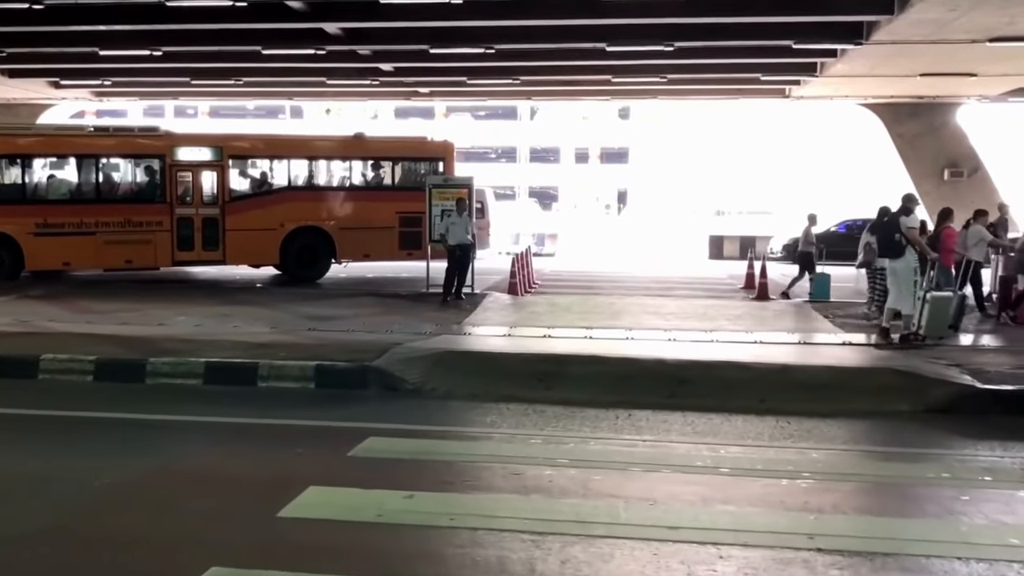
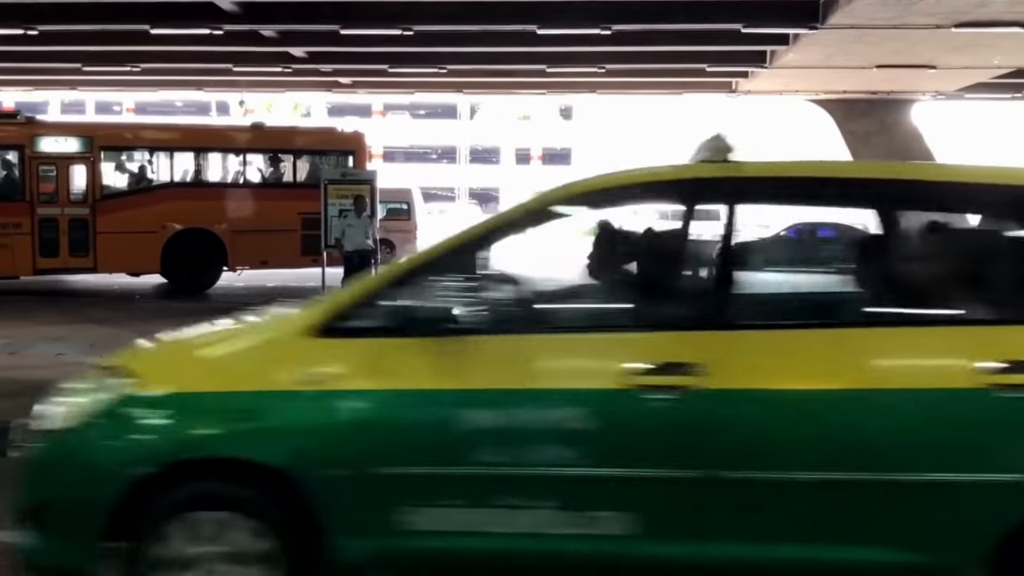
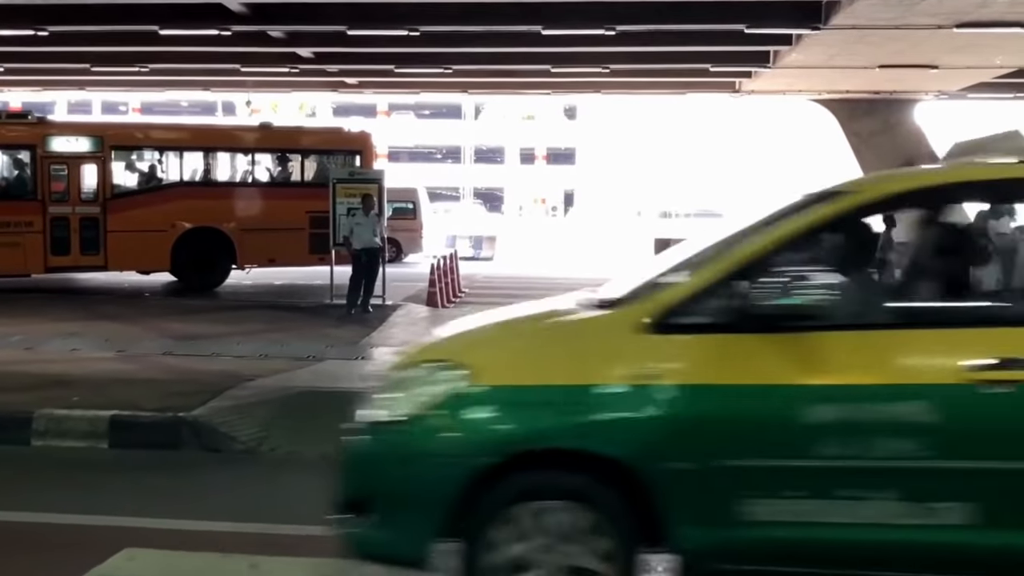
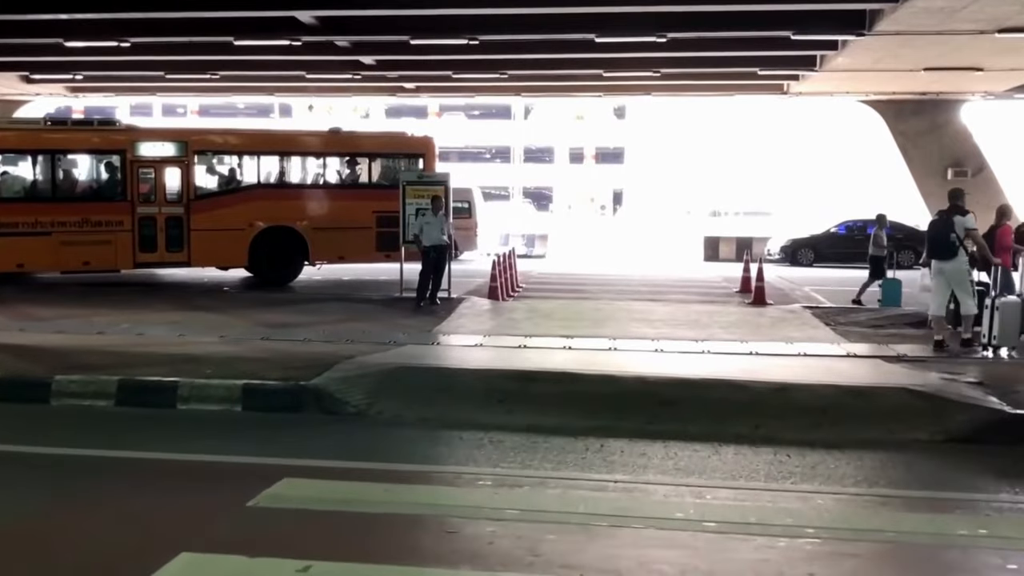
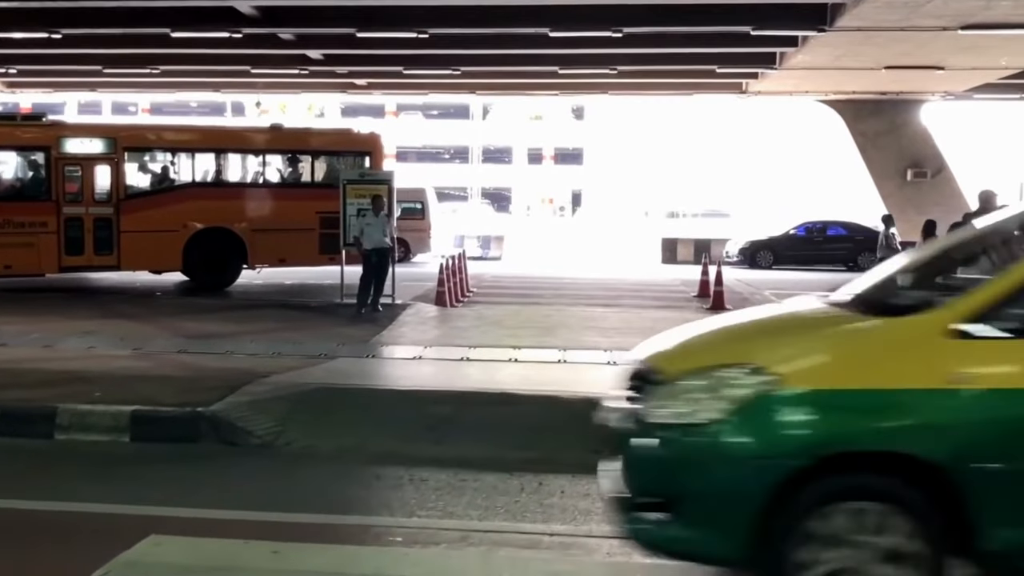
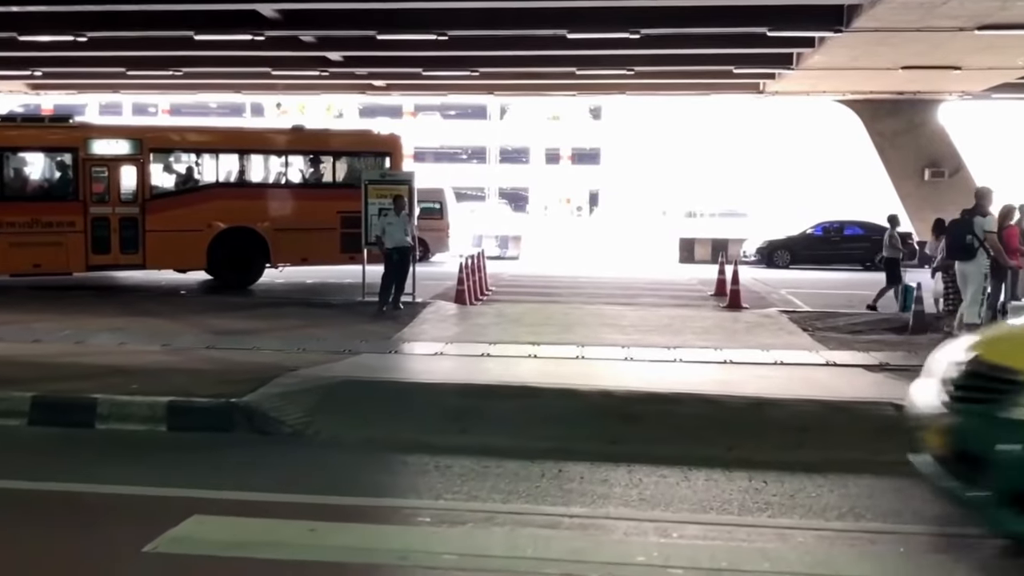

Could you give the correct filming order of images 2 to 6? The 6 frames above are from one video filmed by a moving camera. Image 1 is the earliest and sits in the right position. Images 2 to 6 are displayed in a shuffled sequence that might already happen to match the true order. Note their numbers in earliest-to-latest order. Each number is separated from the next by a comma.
4, 6, 5, 3, 2
